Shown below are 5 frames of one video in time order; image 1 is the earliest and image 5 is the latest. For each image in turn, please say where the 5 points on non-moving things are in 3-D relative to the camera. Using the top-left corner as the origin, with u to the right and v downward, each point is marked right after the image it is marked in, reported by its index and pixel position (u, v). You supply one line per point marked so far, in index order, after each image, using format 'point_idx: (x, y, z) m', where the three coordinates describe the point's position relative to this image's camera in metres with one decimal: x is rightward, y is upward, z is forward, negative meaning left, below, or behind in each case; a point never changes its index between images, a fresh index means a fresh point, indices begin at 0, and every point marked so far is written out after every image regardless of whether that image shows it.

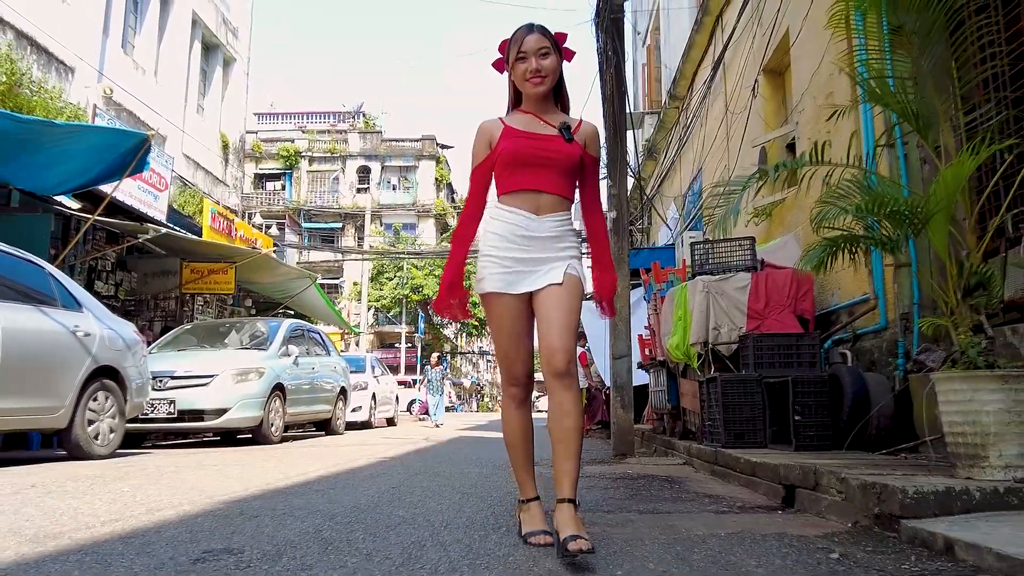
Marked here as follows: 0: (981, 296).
0: (+2.0, 0.0, +3.1) m
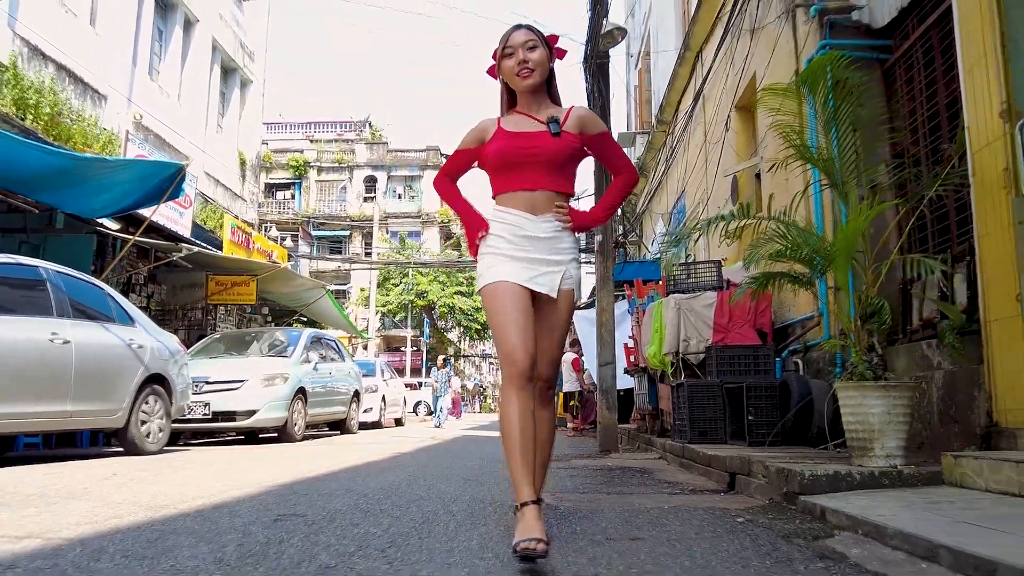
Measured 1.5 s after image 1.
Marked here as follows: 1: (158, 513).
0: (+2.0, -0.2, +3.9) m
1: (-1.5, -1.0, +3.0) m
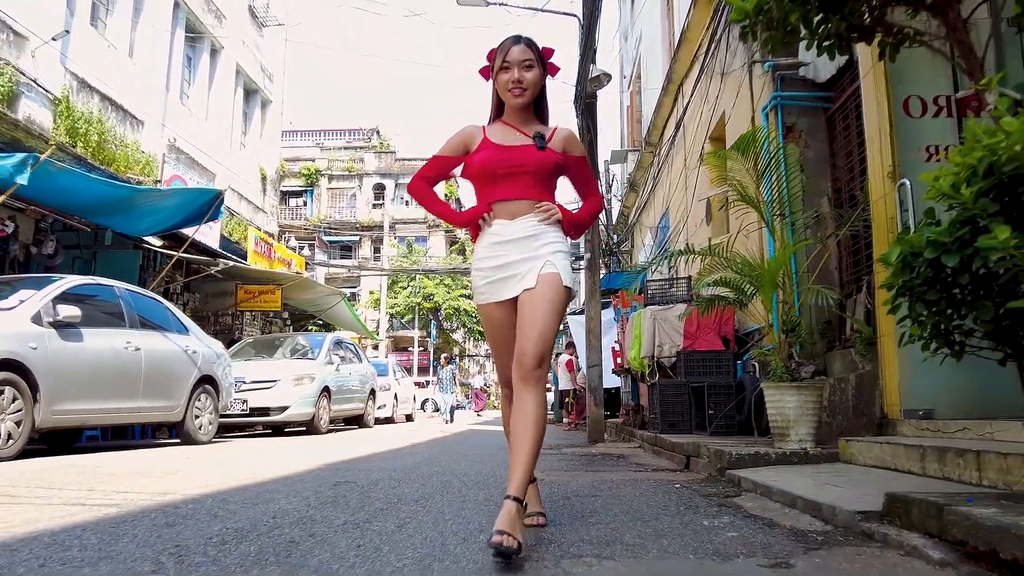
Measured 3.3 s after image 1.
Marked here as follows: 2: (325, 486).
0: (+2.0, -0.3, +4.9) m
1: (-1.5, -1.1, +4.0) m
2: (-1.0, -1.1, +3.8) m
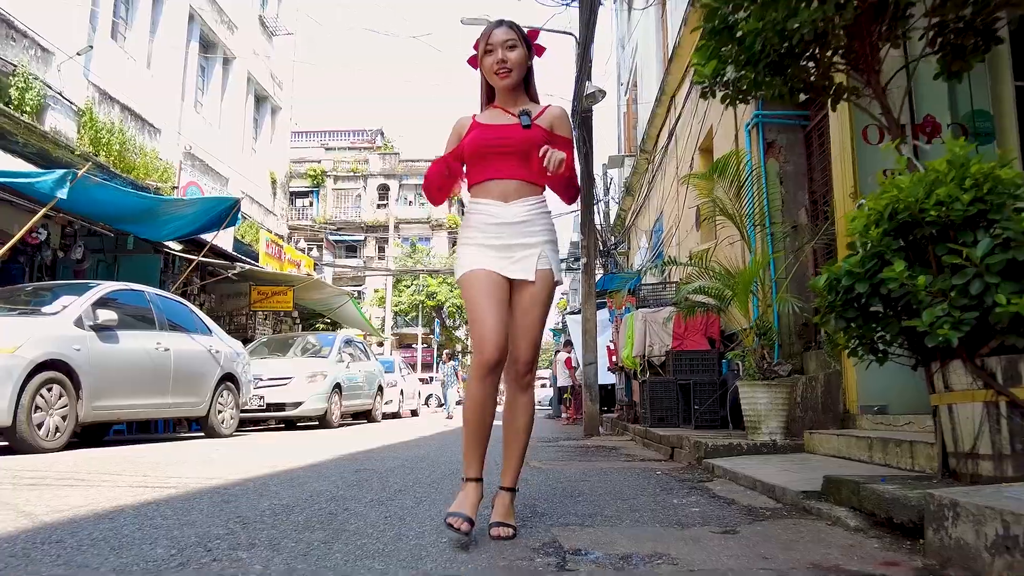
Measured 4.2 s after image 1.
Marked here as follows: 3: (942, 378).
0: (+2.0, -0.4, +5.4) m
1: (-1.5, -1.2, +4.6) m
2: (-1.0, -1.1, +4.3) m
3: (+1.6, -0.3, +2.6) m
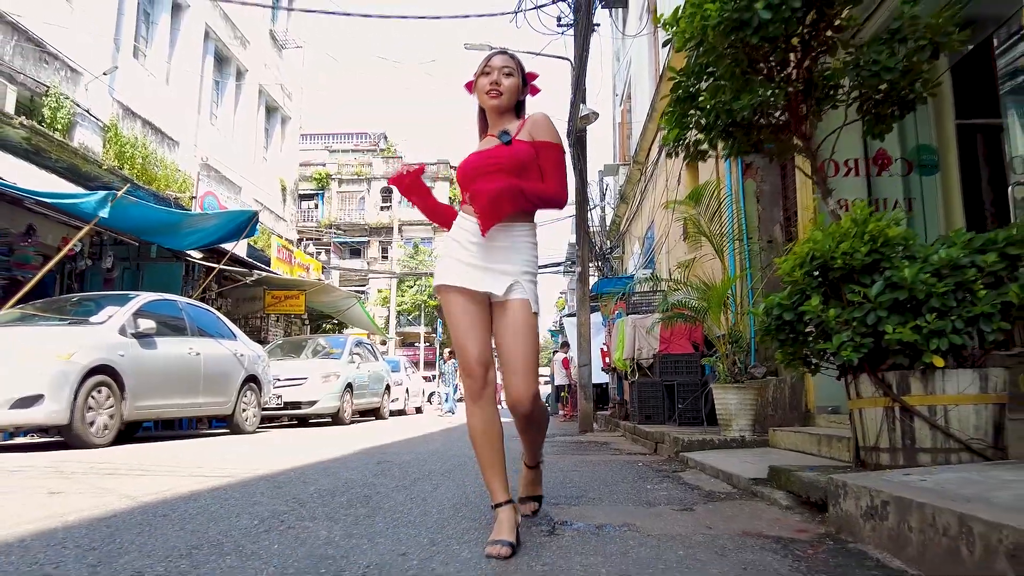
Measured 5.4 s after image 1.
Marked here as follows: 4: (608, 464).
0: (+2.0, -0.5, +6.1) m
1: (-1.5, -1.3, +5.3) m
2: (-1.0, -1.3, +5.0) m
3: (+1.6, -0.5, +3.3) m
4: (+0.7, -1.3, +5.3) m
